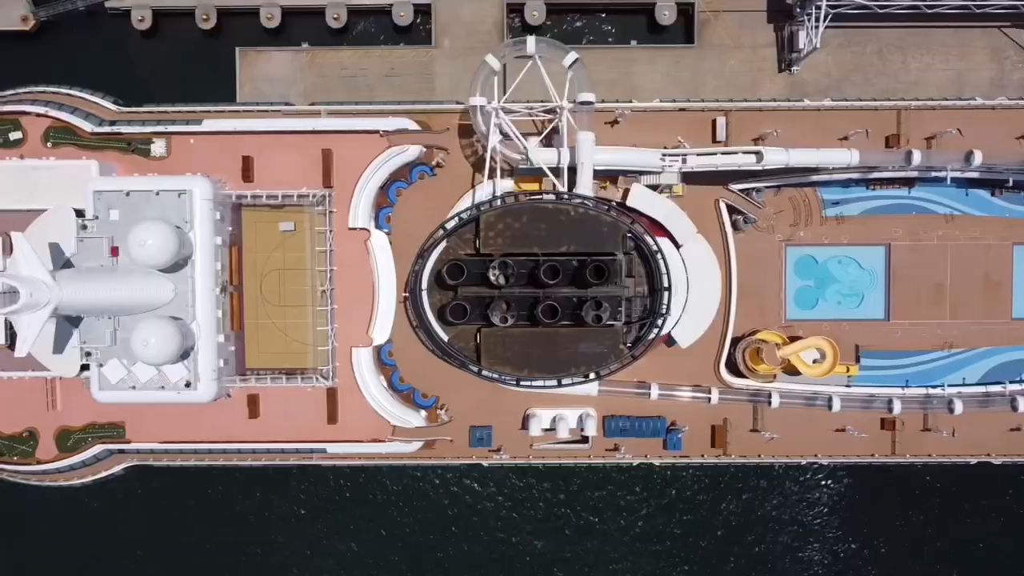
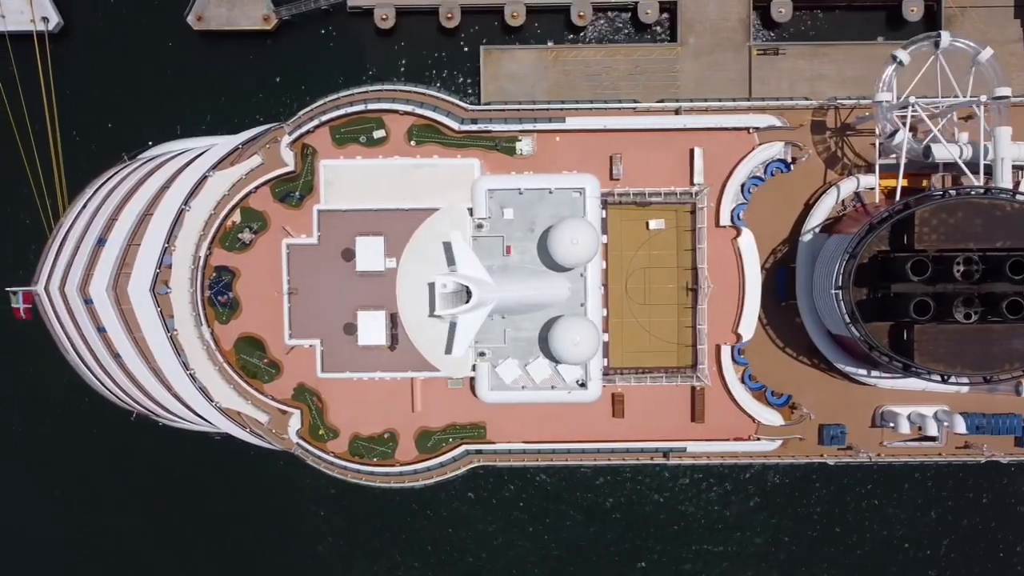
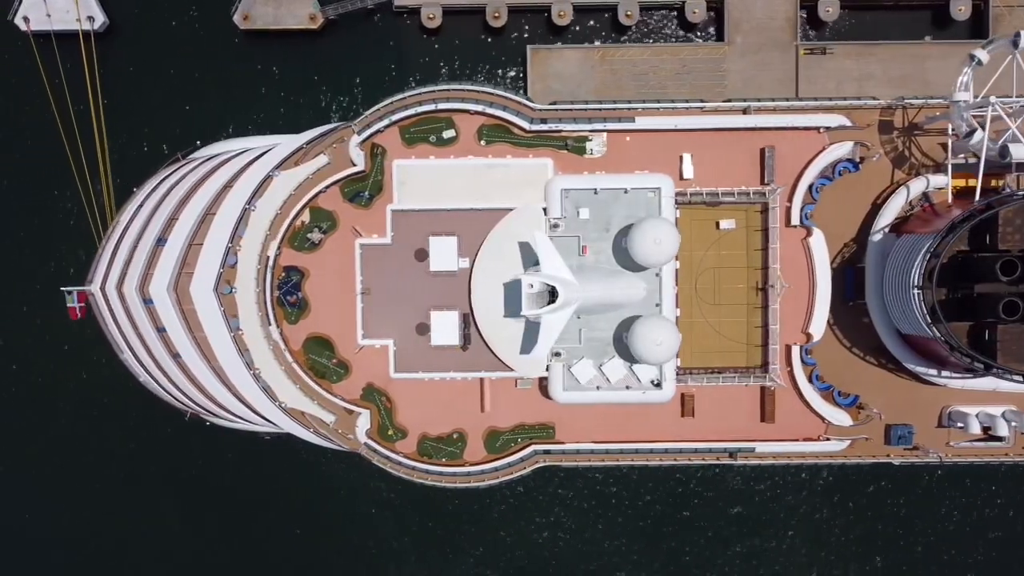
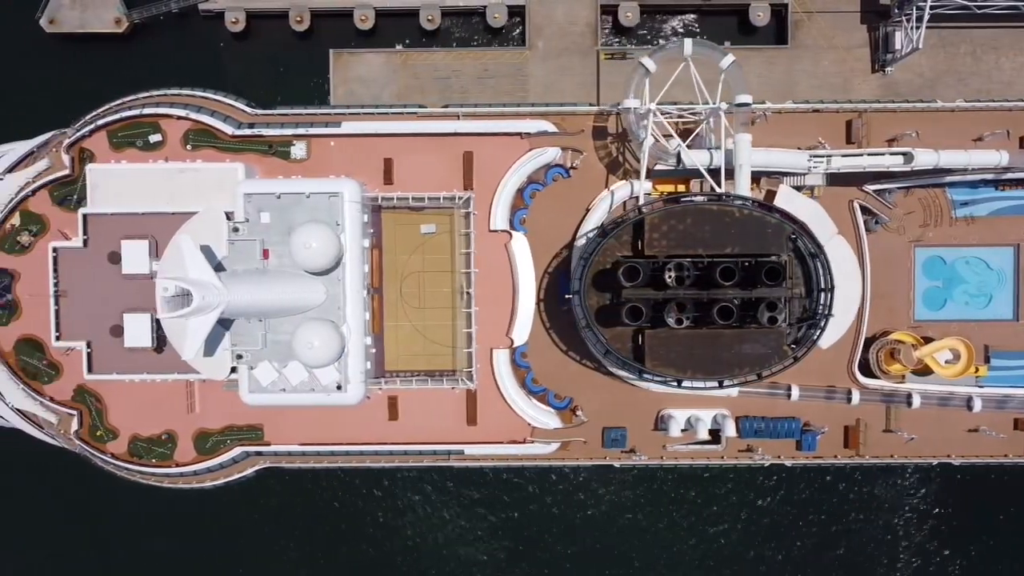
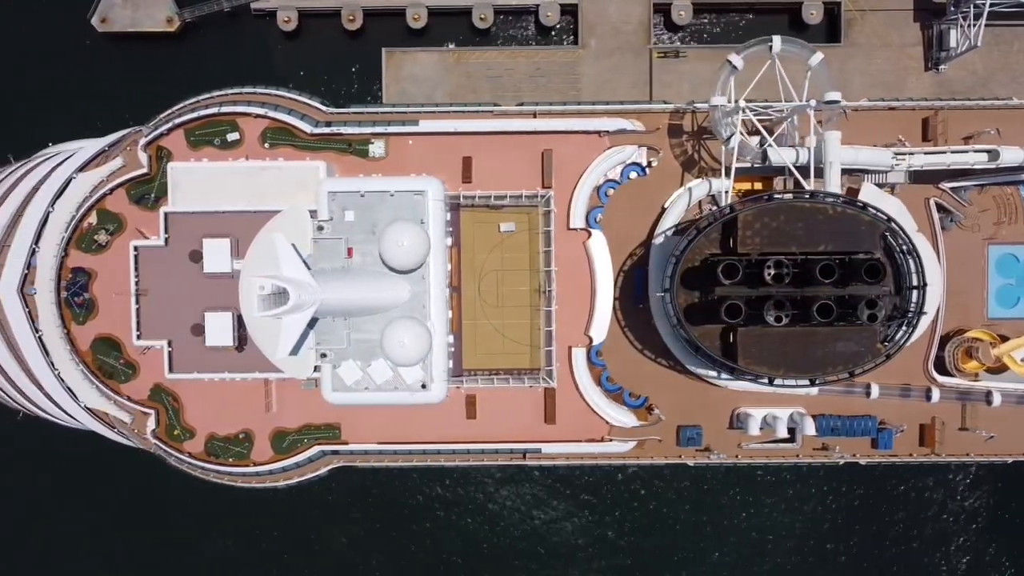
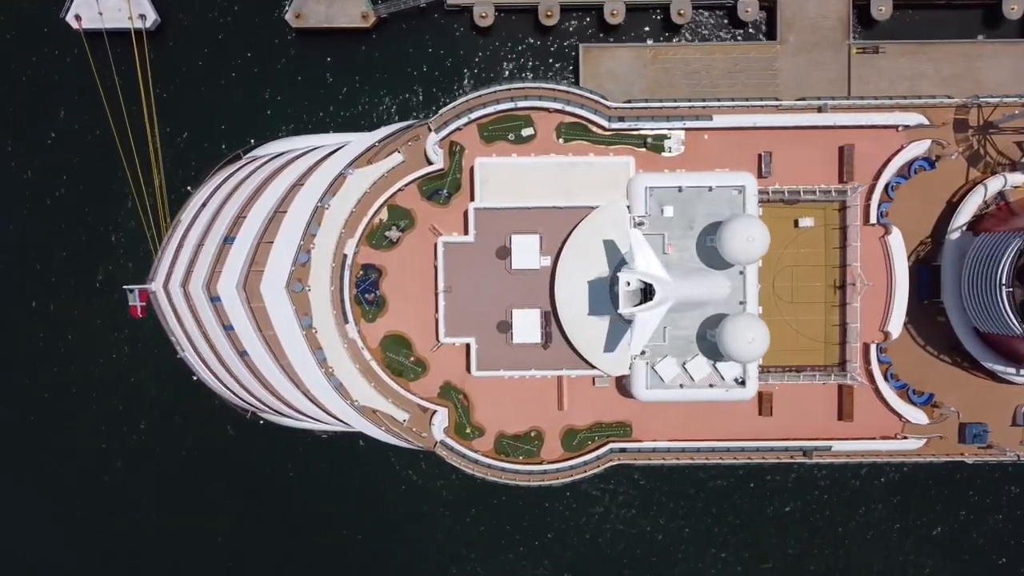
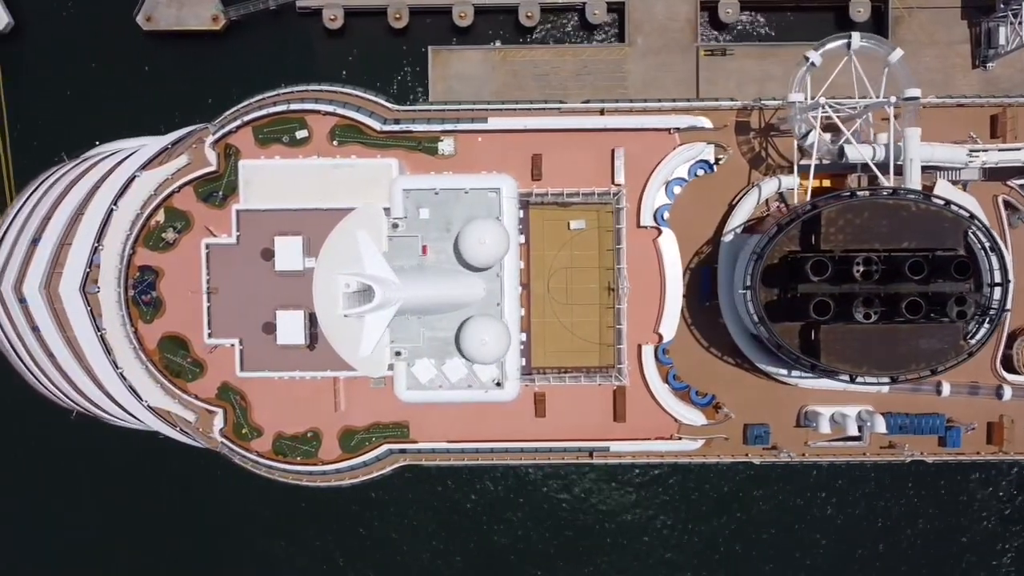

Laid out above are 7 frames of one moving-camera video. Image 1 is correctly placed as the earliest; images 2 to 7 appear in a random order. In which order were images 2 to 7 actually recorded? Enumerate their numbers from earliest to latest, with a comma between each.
4, 5, 7, 2, 3, 6
